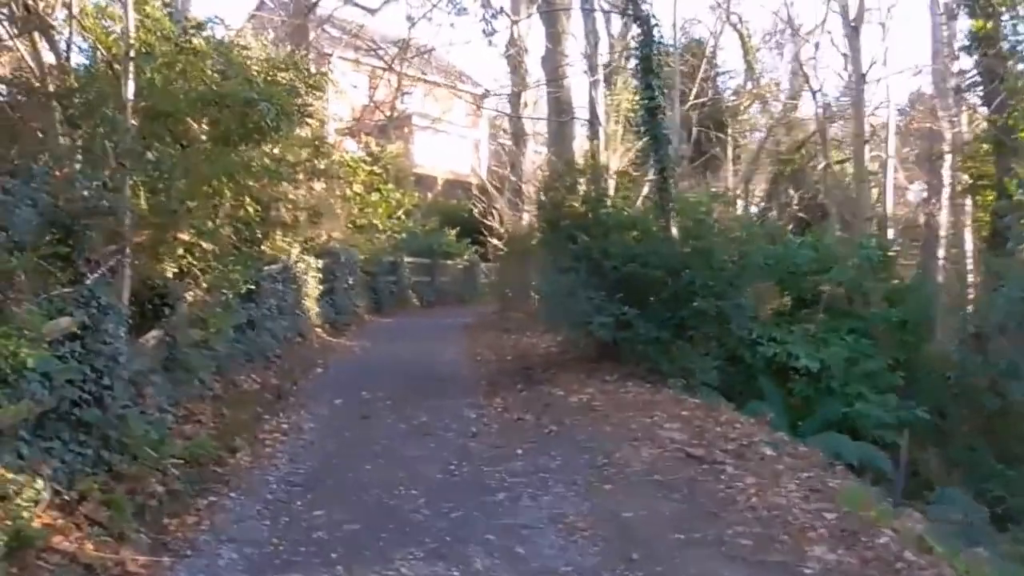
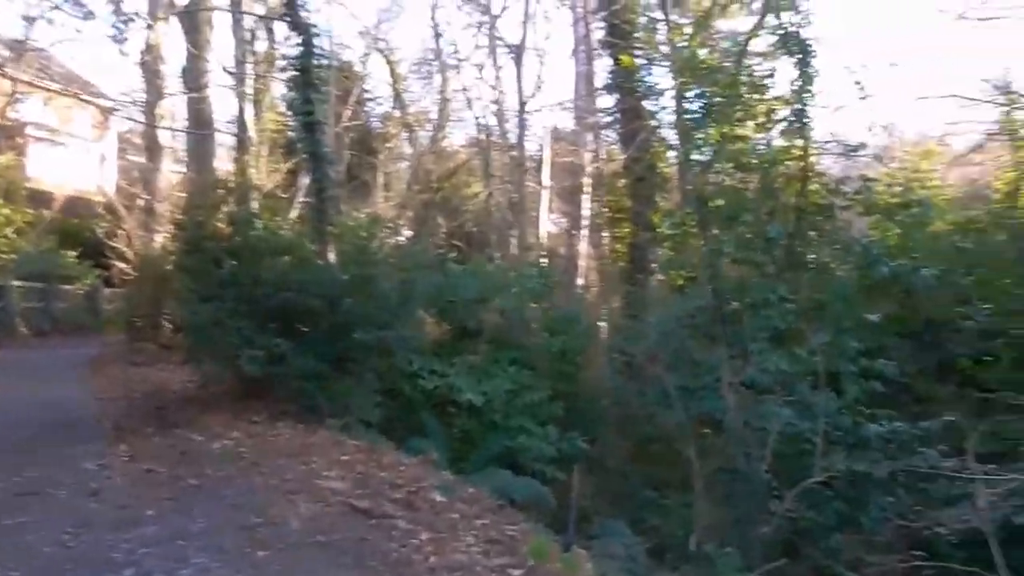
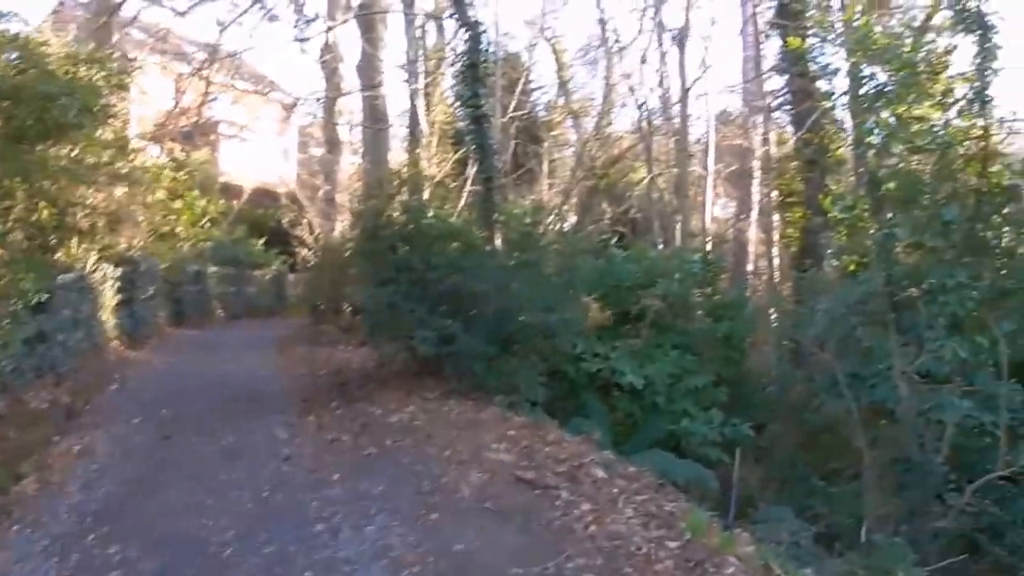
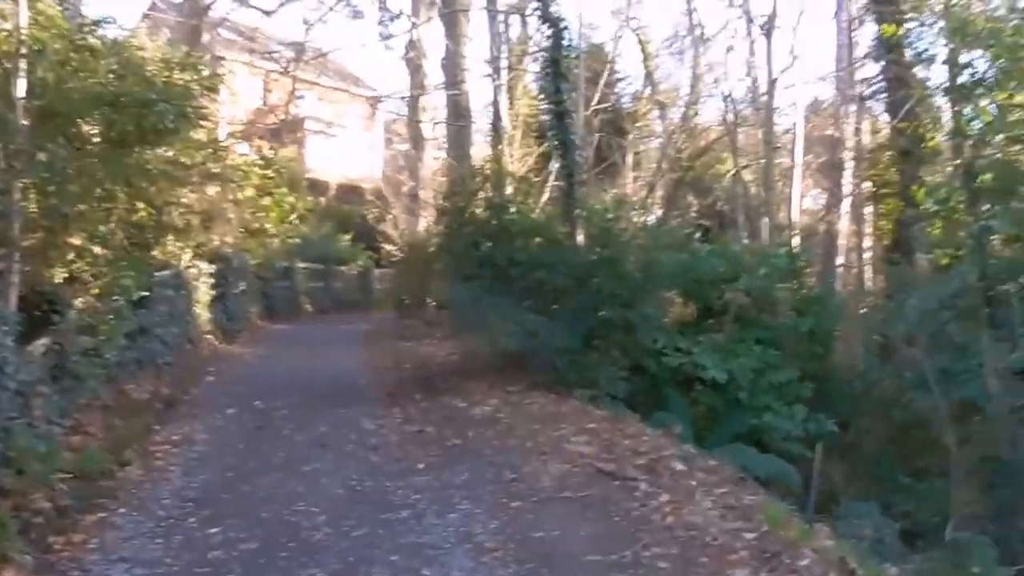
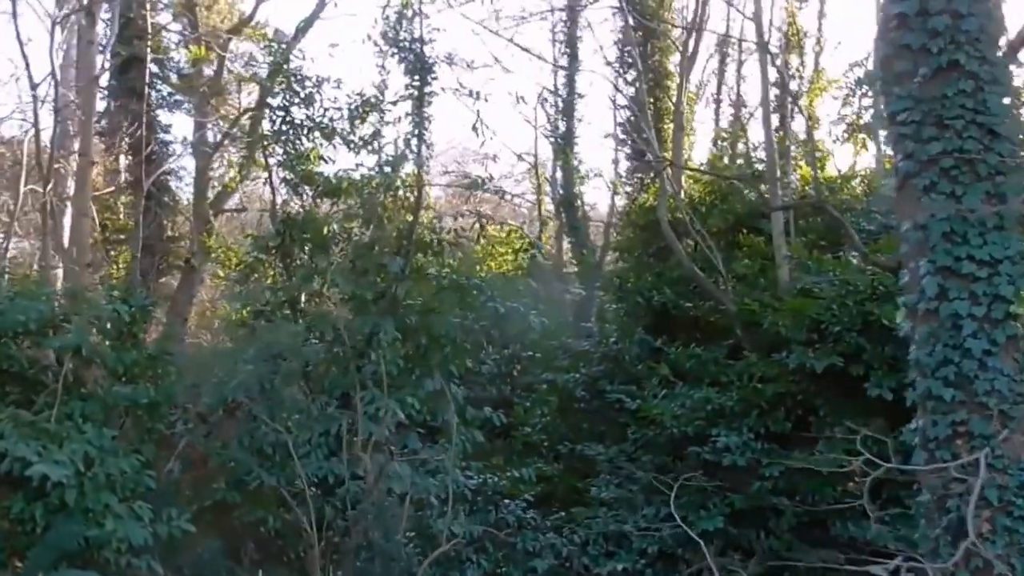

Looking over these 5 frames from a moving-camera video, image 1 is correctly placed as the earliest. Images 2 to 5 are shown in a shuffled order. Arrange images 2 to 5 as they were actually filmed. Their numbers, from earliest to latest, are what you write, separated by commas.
4, 3, 2, 5
